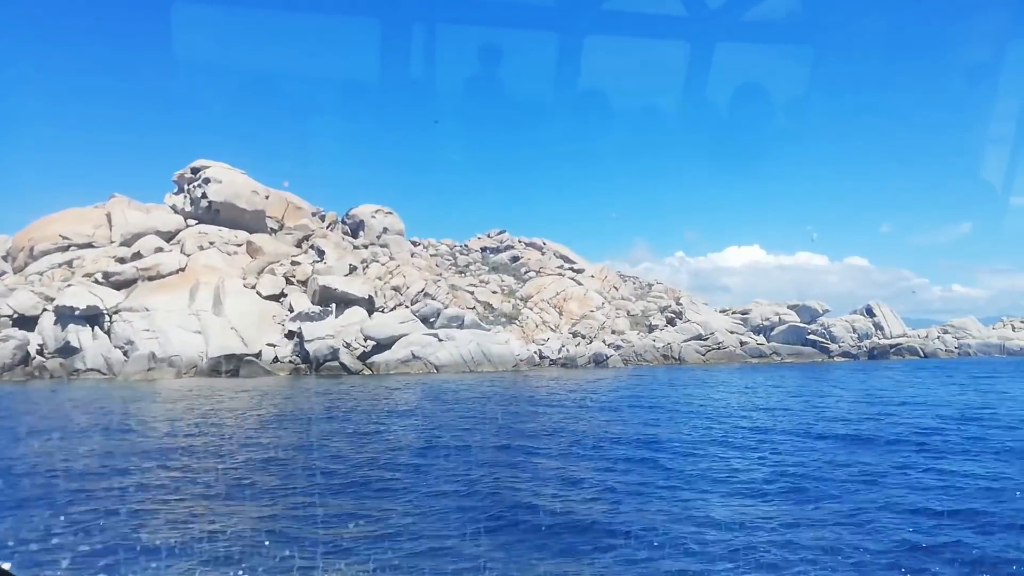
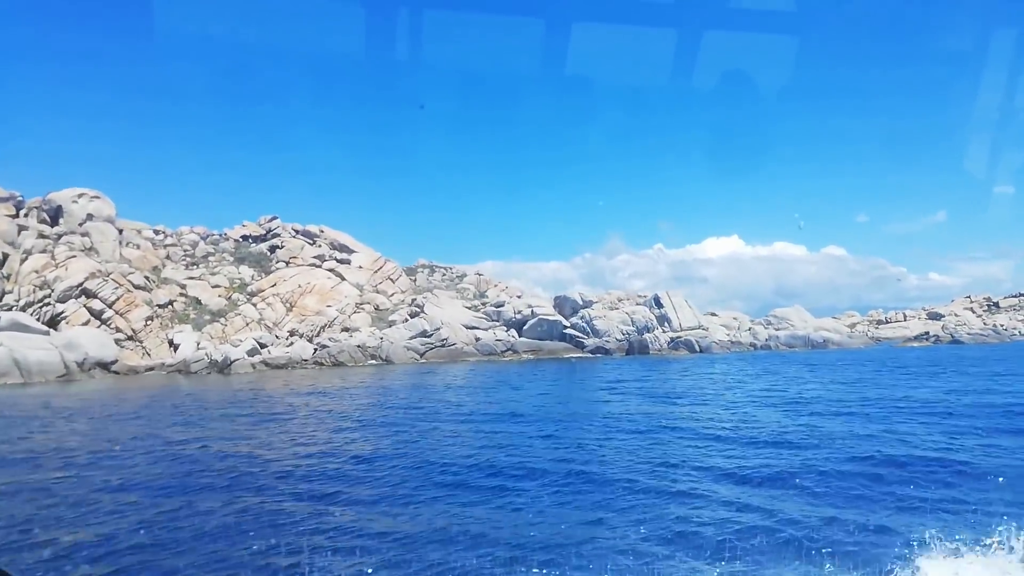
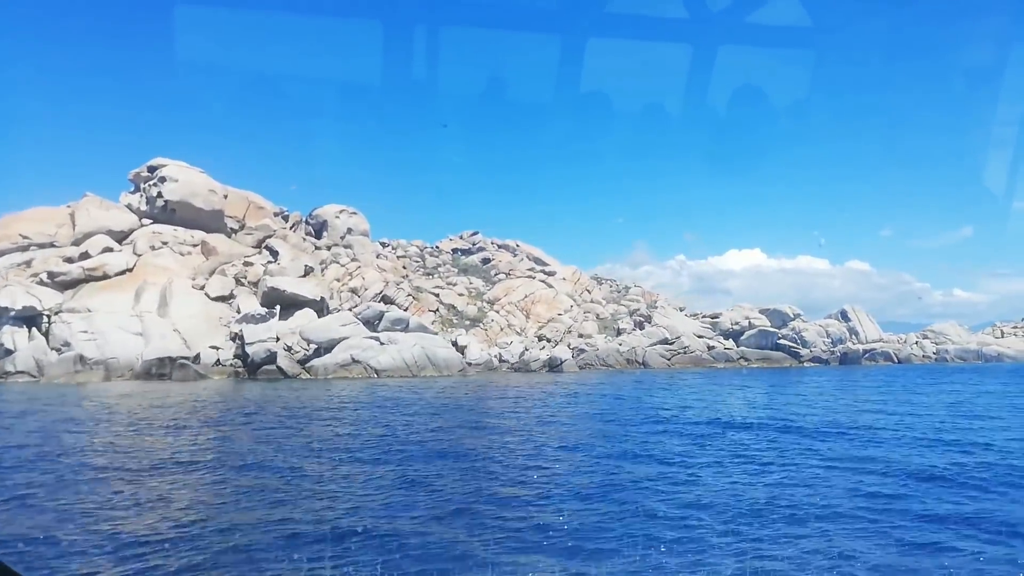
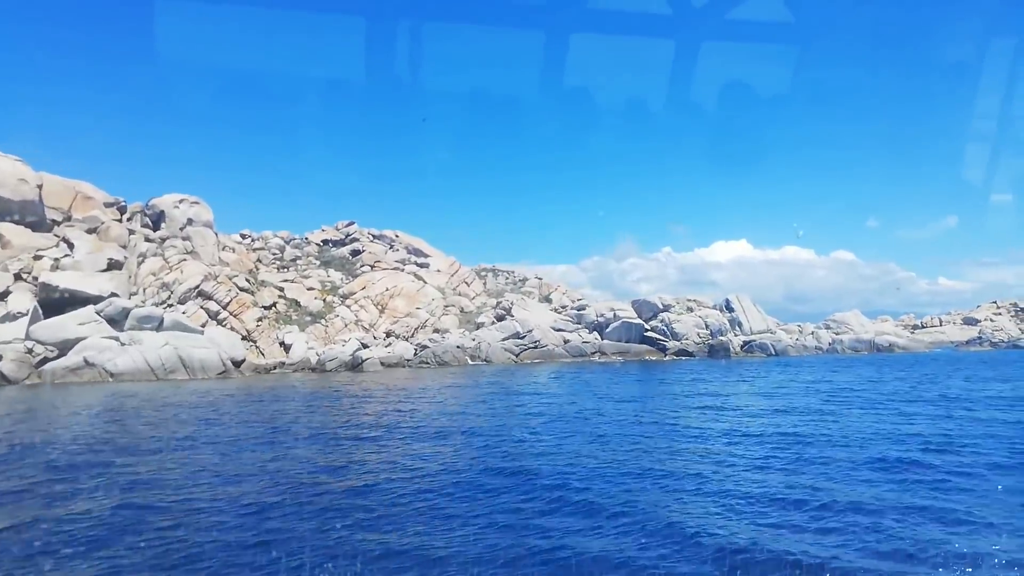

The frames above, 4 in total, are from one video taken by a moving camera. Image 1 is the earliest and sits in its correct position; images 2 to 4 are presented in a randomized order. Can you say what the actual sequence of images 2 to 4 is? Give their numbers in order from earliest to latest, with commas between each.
3, 4, 2
